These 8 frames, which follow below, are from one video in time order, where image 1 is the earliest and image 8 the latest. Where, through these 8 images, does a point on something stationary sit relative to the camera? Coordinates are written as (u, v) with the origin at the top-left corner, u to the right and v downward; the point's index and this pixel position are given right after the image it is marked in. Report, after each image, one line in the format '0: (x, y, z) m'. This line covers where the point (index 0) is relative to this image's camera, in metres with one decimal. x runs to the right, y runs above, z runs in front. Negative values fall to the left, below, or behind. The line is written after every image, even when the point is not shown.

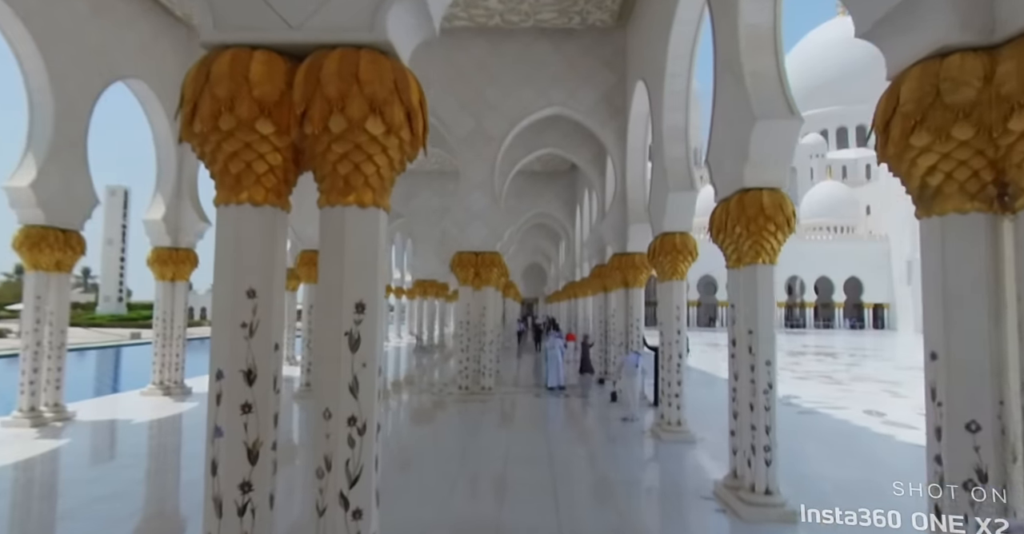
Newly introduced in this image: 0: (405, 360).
0: (-3.0, -2.7, +17.3) m
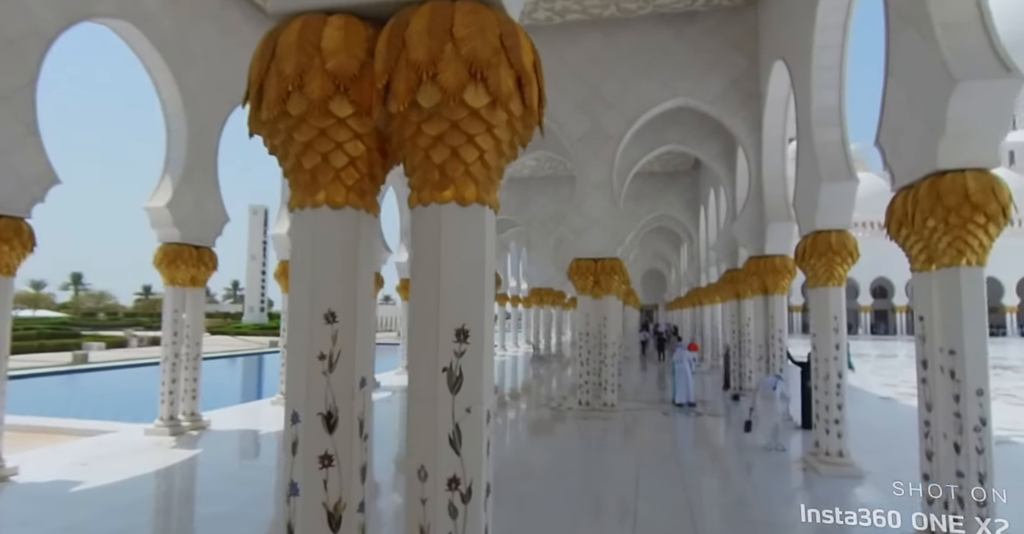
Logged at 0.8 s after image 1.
0: (+0.4, -2.9, +17.0) m
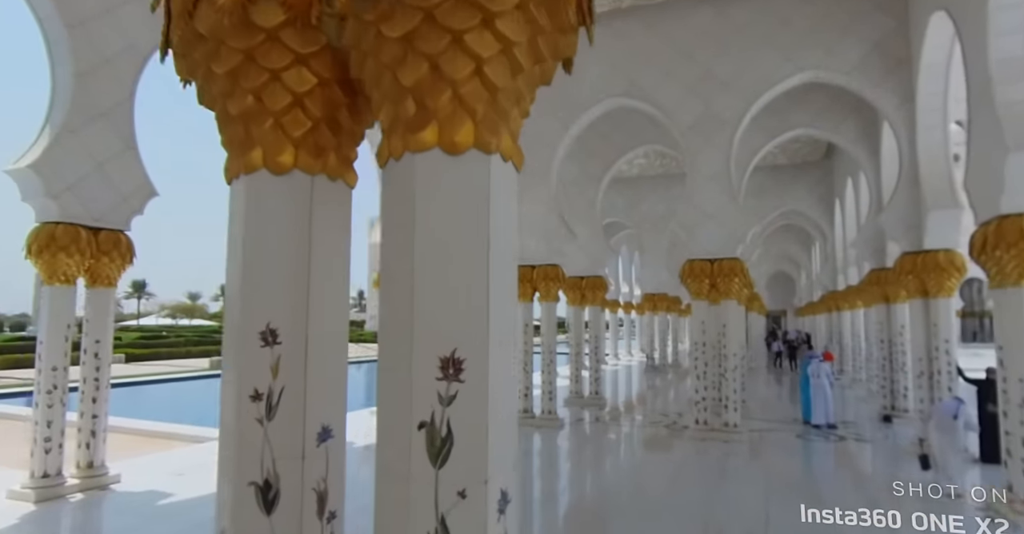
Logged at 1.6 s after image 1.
0: (+3.4, -3.0, +16.0) m
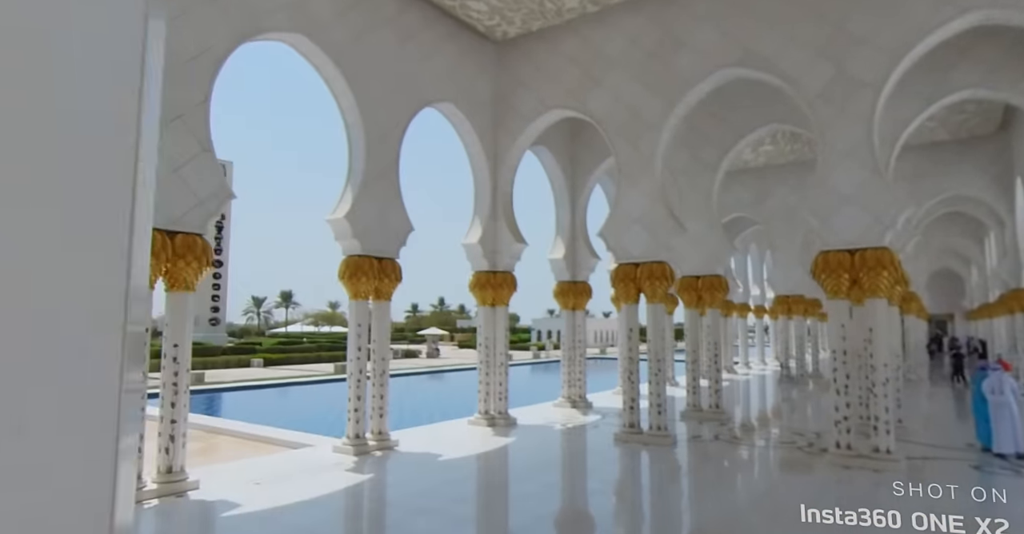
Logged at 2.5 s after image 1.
0: (+6.2, -3.0, +14.4) m
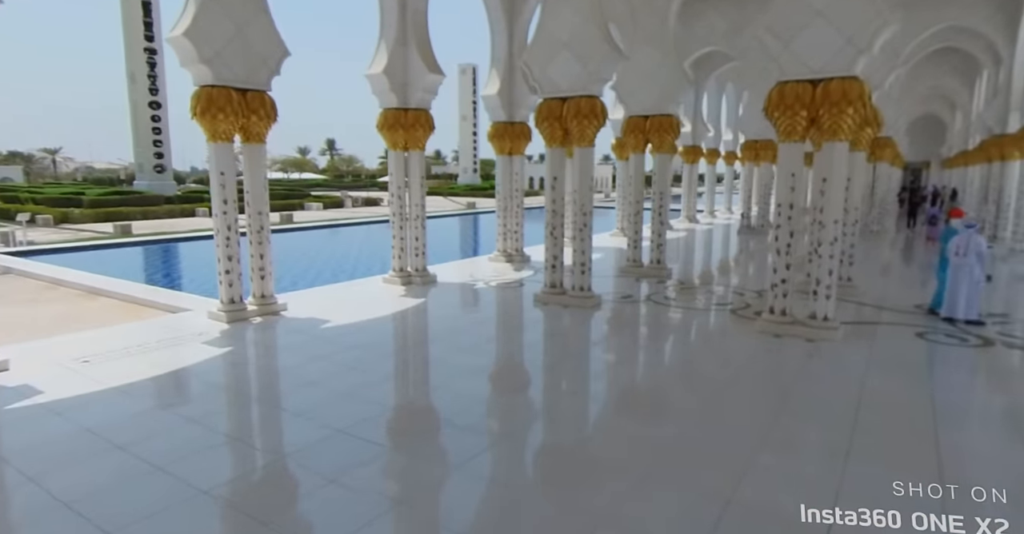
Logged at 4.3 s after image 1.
0: (+5.0, +0.6, +13.9) m
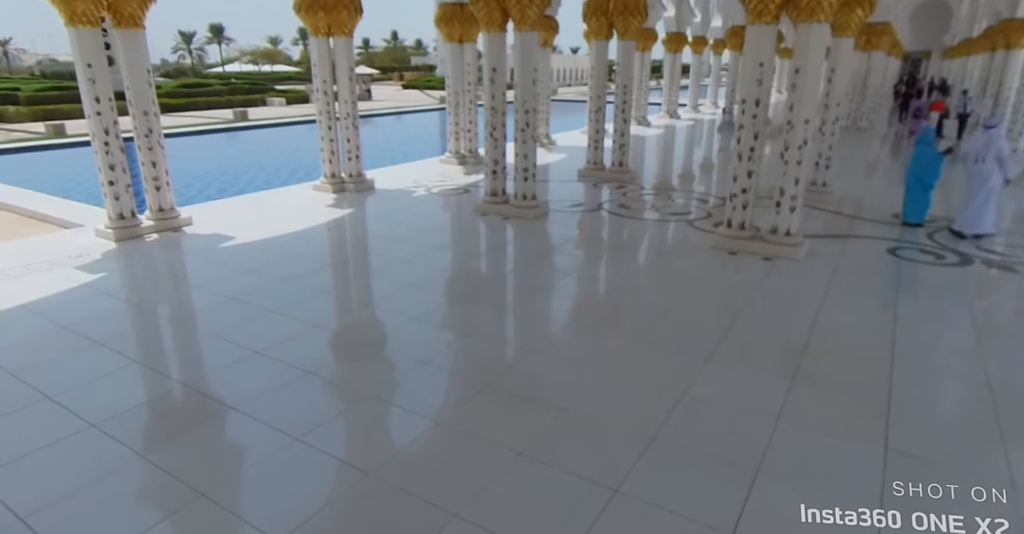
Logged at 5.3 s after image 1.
0: (+4.2, +2.7, +13.0) m
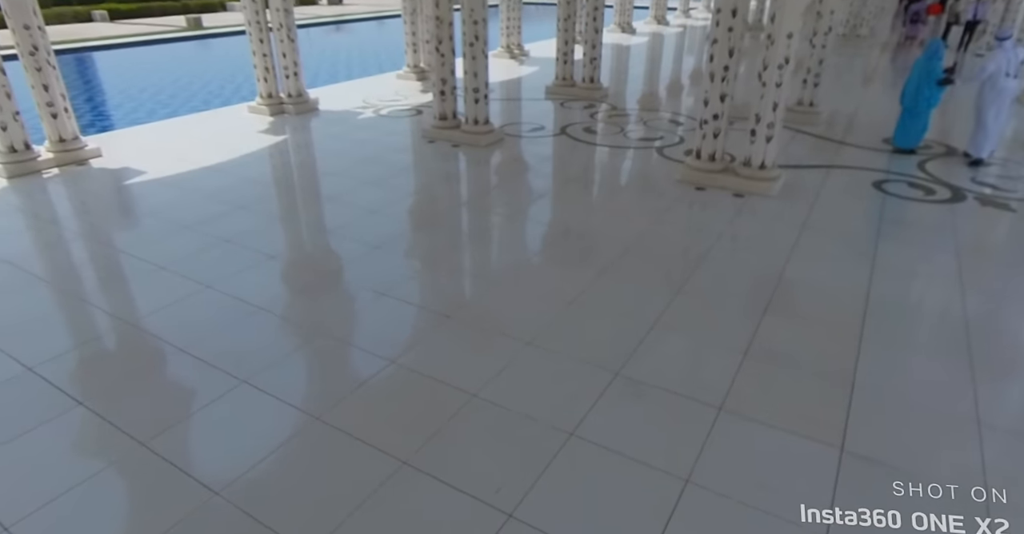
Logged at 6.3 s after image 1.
0: (+3.7, +4.4, +12.1) m
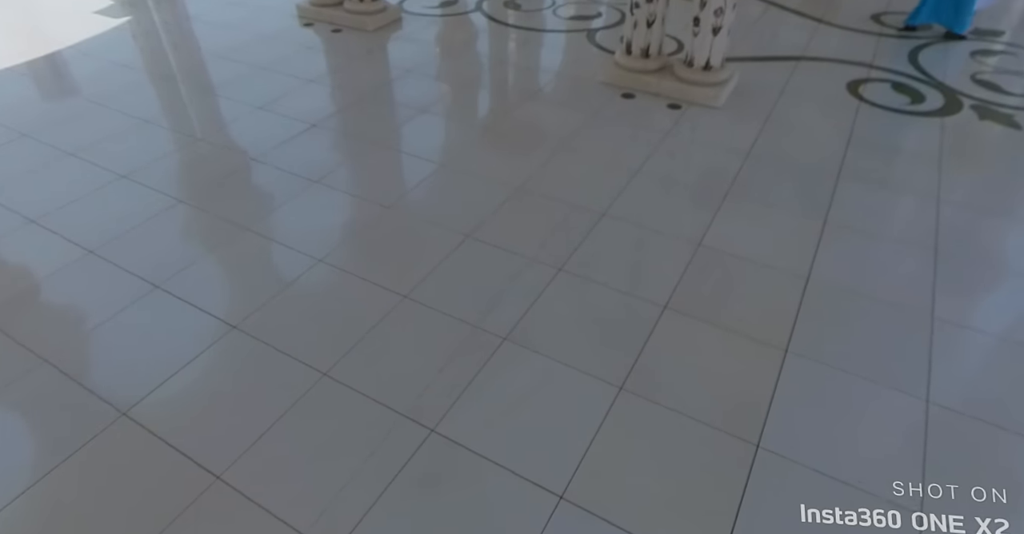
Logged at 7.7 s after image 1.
0: (+2.8, +6.6, +10.2) m
